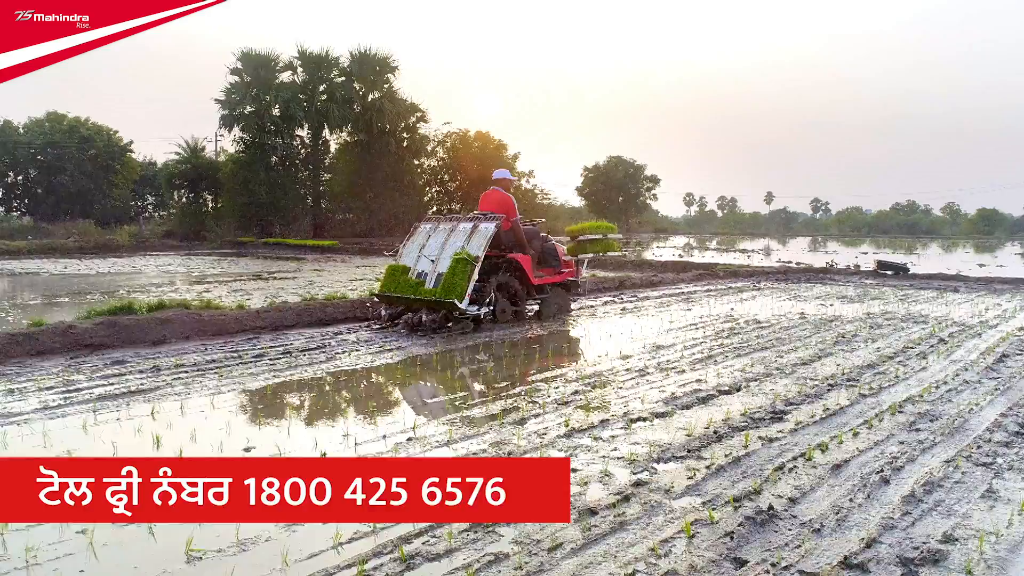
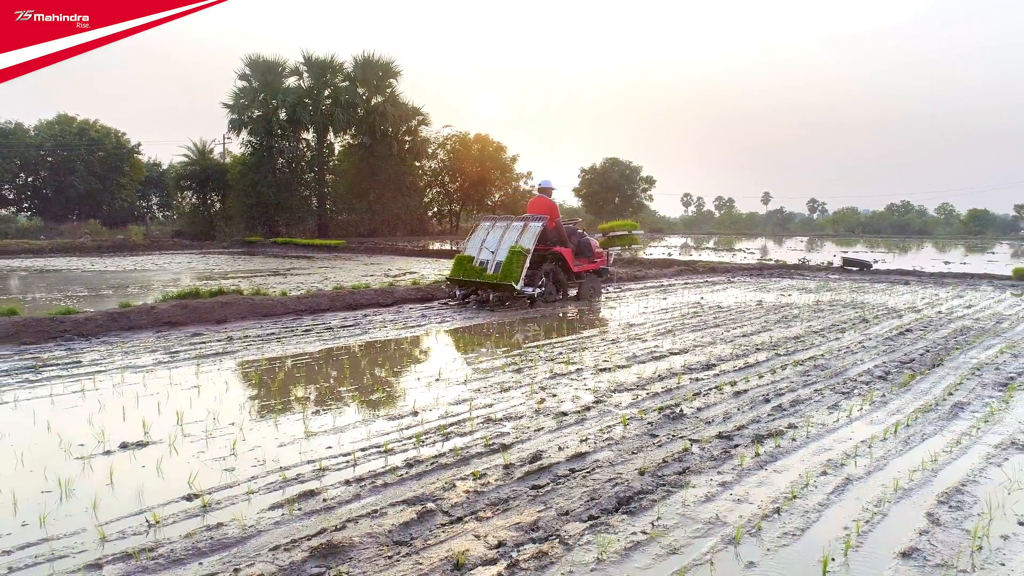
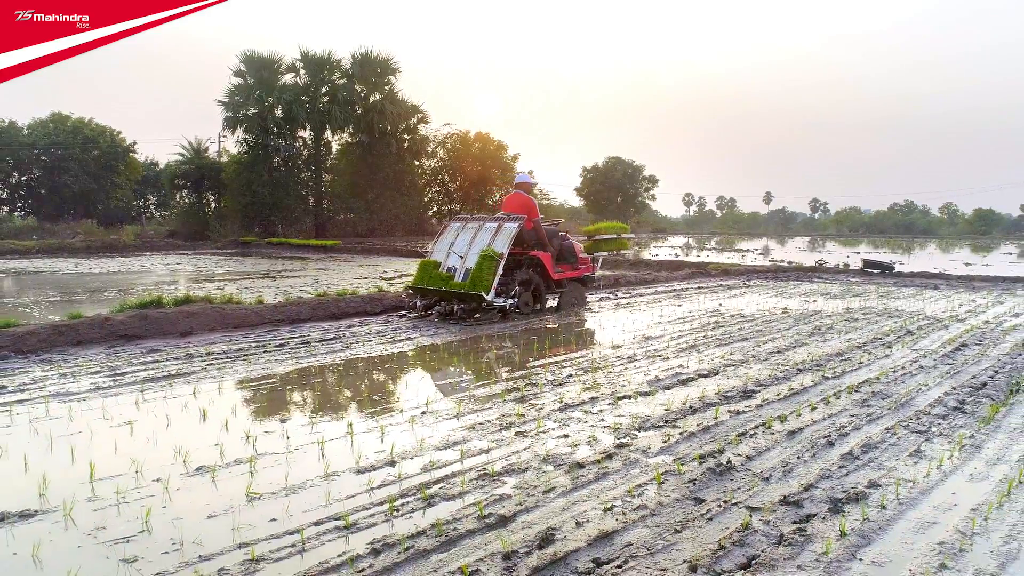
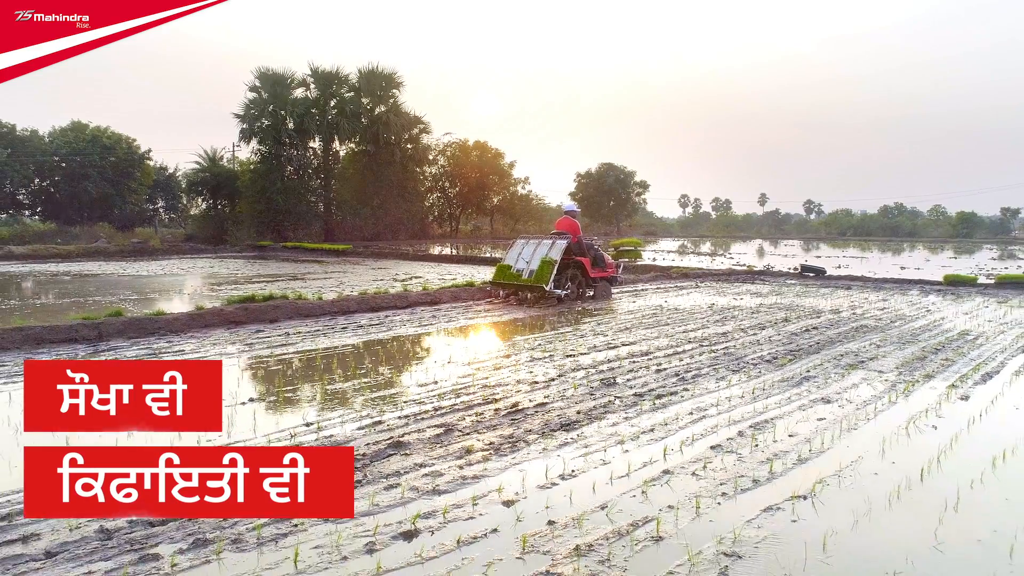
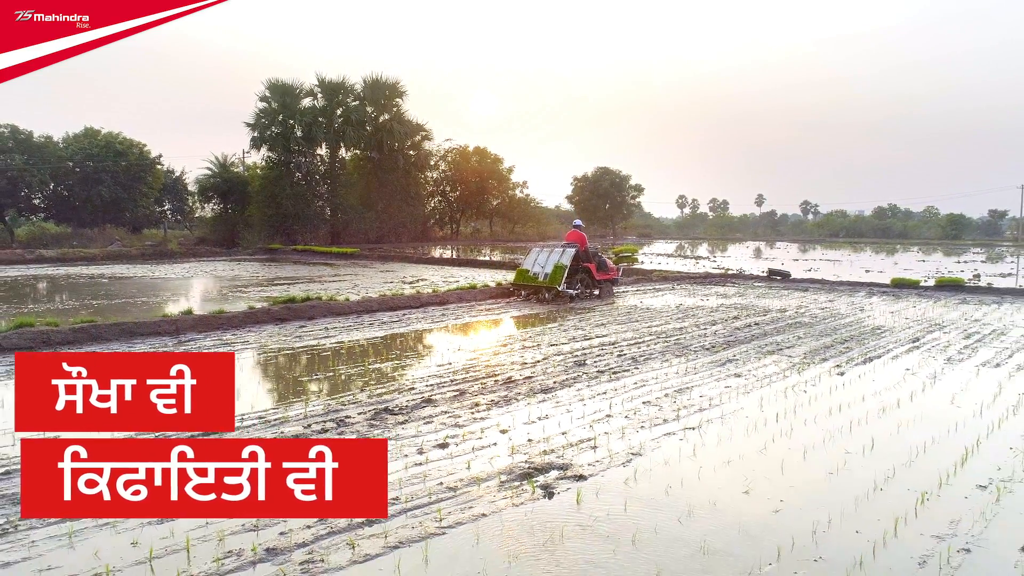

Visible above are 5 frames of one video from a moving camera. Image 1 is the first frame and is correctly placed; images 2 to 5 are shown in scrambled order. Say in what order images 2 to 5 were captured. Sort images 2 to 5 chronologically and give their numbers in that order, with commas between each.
3, 2, 4, 5
